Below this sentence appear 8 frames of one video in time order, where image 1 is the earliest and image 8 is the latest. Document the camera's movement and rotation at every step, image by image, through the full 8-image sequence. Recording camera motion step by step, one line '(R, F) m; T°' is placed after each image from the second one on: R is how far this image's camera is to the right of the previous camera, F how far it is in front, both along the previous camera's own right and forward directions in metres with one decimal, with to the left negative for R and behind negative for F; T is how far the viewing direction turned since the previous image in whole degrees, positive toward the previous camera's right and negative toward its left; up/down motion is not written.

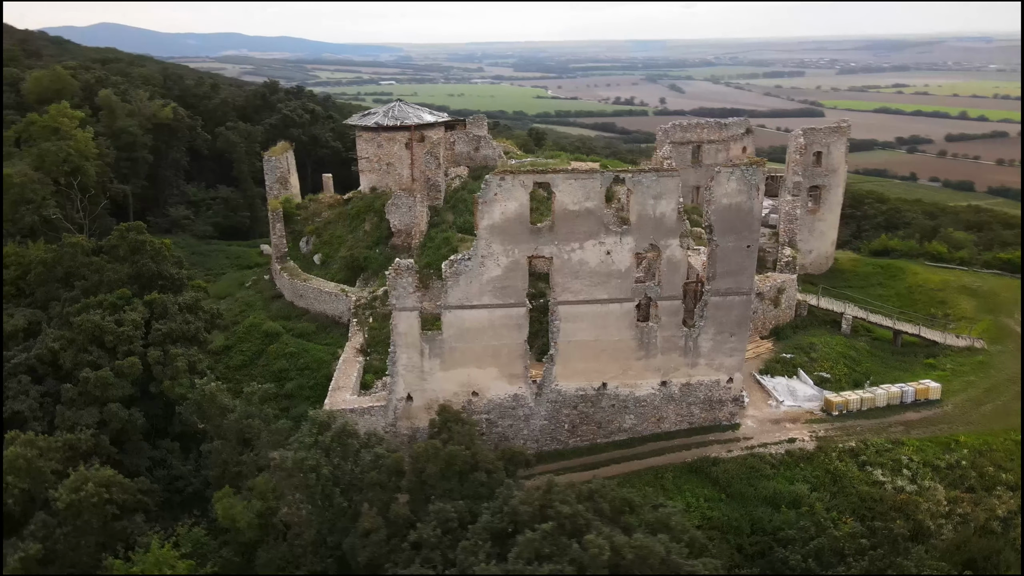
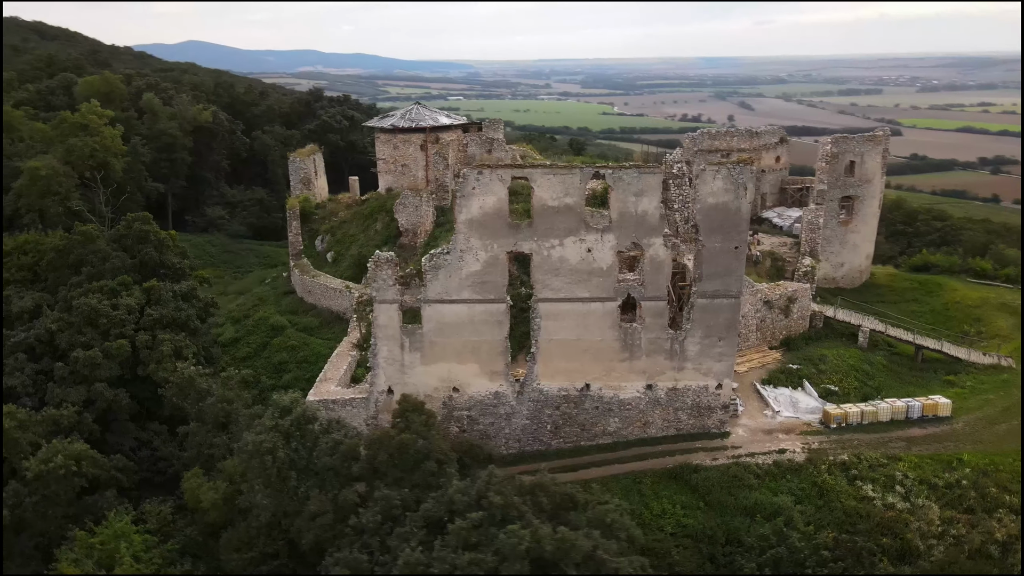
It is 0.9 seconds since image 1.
(+1.7, +0.2) m; -5°
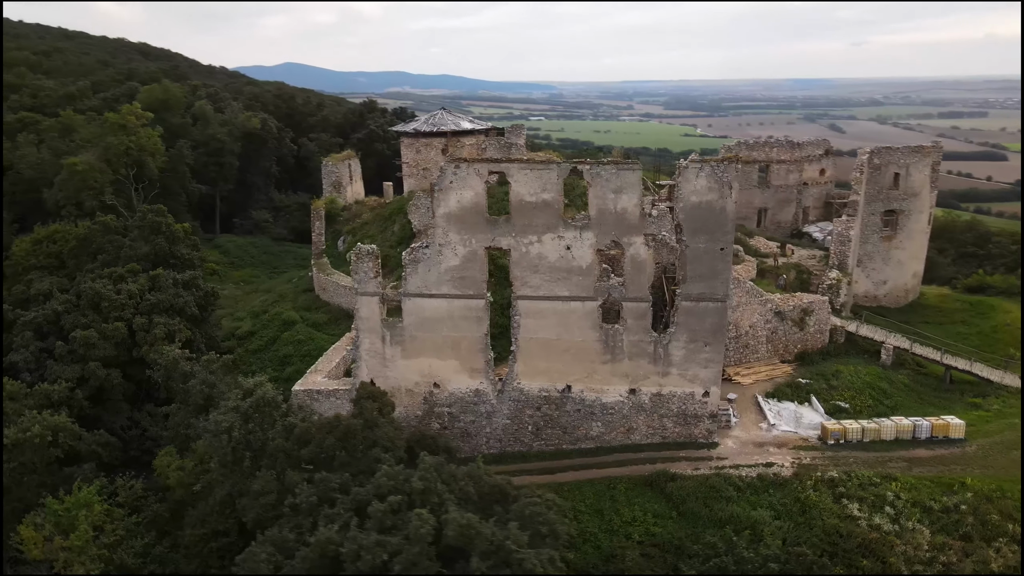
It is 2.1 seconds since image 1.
(+2.0, +0.2) m; -6°
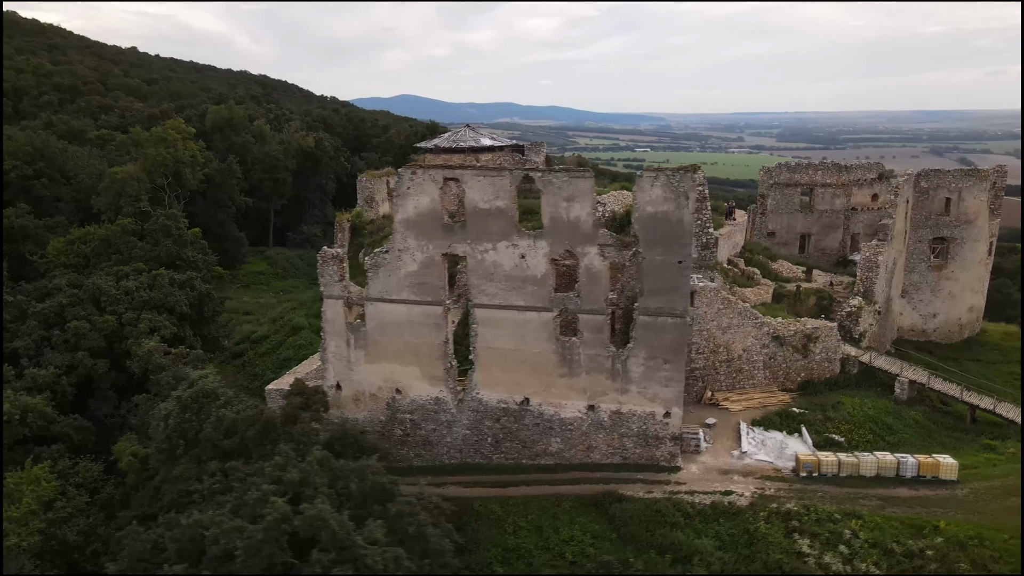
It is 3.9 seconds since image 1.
(+2.9, +0.3) m; -8°
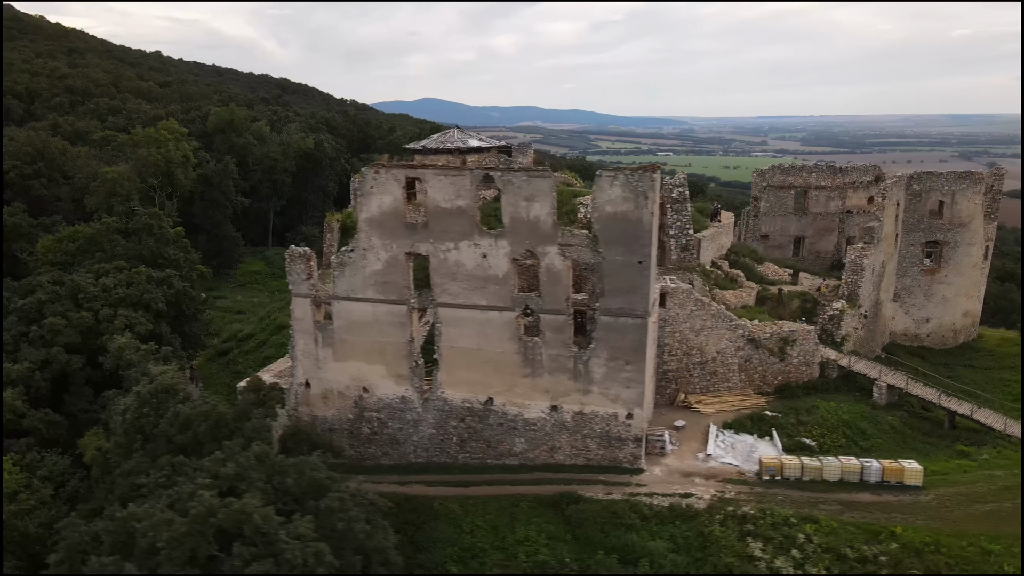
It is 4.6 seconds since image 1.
(+1.1, 0.0) m; -2°
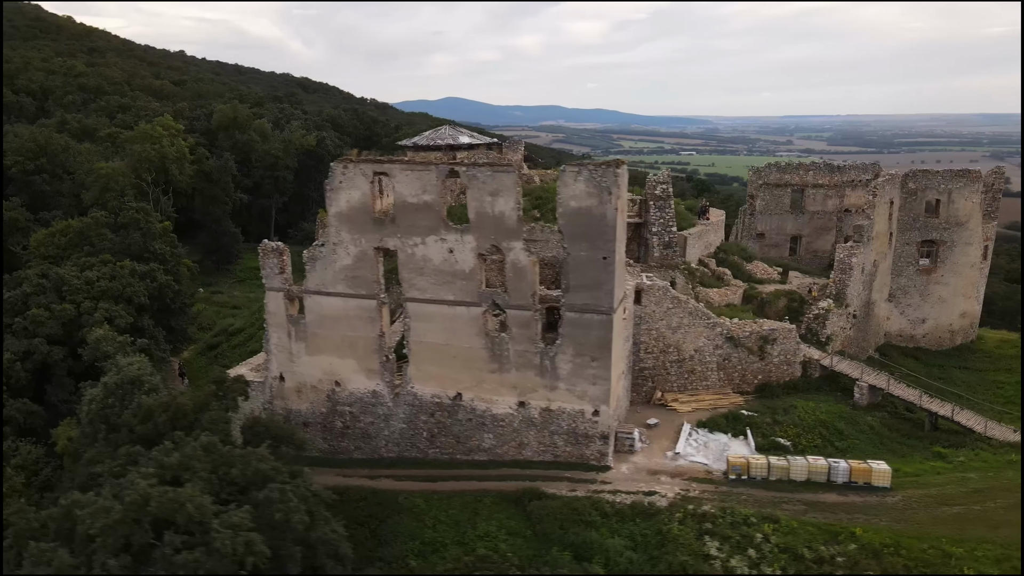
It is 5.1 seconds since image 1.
(+1.1, 0.0) m; -2°
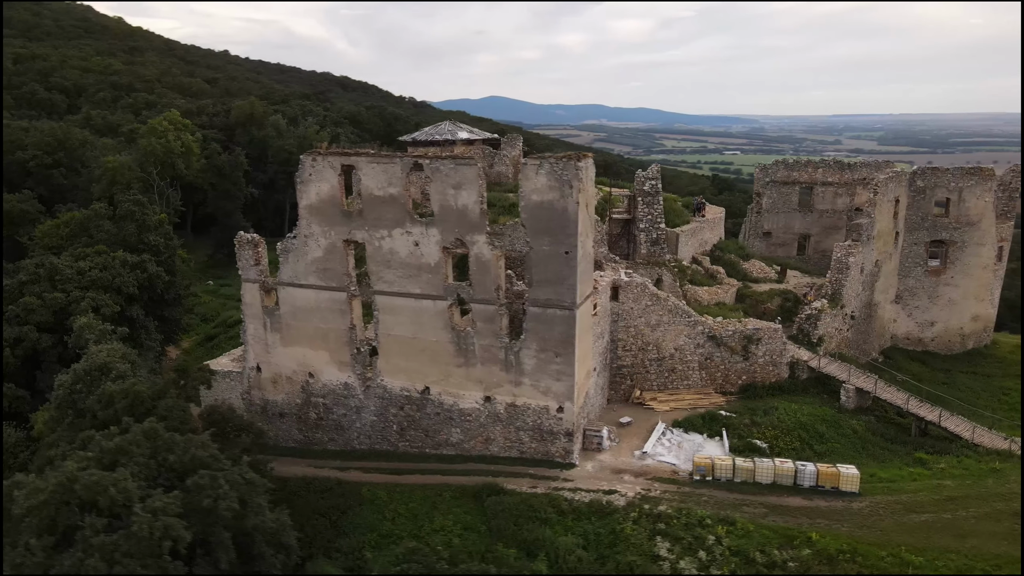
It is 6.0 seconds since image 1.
(+1.4, +0.1) m; -3°
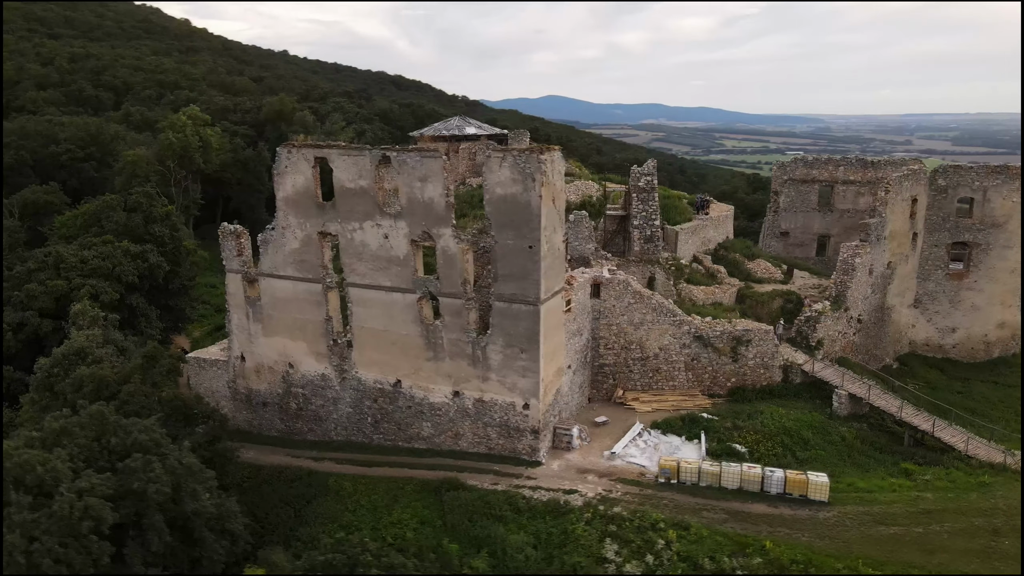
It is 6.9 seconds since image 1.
(+1.7, +0.2) m; -4°
